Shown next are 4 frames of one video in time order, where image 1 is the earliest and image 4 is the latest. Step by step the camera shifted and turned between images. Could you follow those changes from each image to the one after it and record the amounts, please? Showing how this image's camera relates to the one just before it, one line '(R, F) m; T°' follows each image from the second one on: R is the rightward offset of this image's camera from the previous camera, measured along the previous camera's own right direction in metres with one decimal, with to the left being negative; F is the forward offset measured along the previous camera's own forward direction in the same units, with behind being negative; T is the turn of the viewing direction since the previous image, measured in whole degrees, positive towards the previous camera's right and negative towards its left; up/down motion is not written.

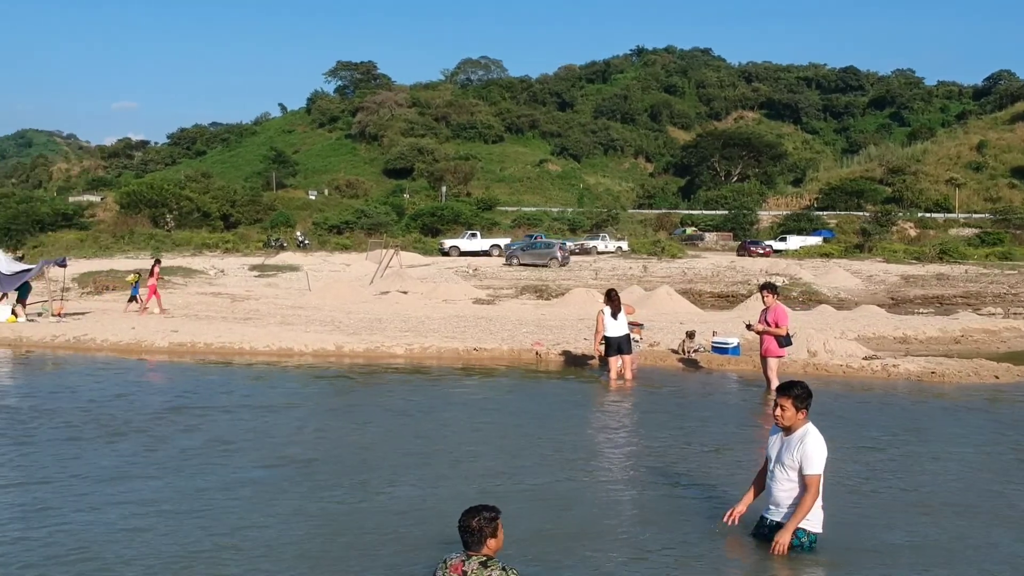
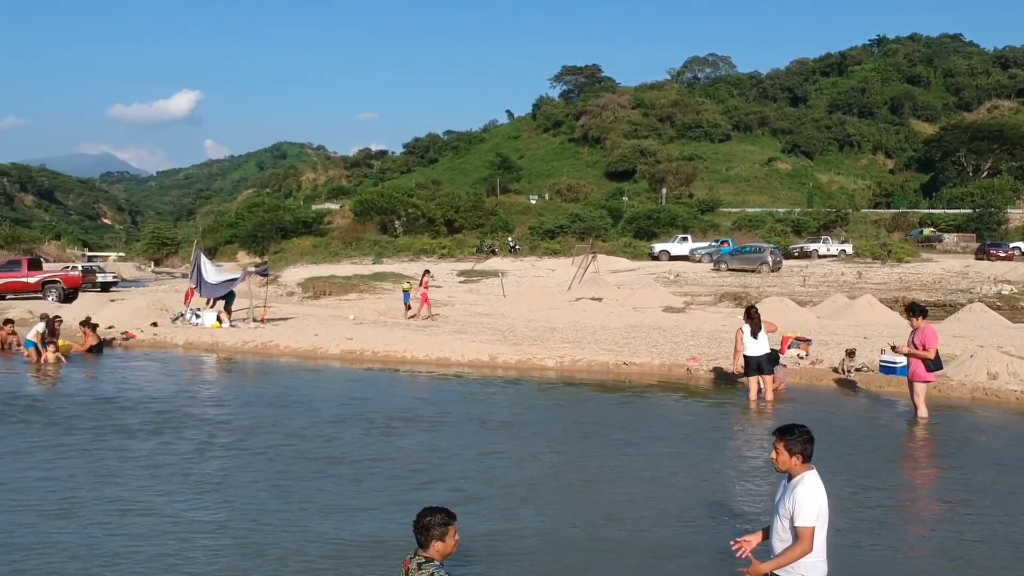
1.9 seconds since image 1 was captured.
(+1.3, +0.1) m; -13°
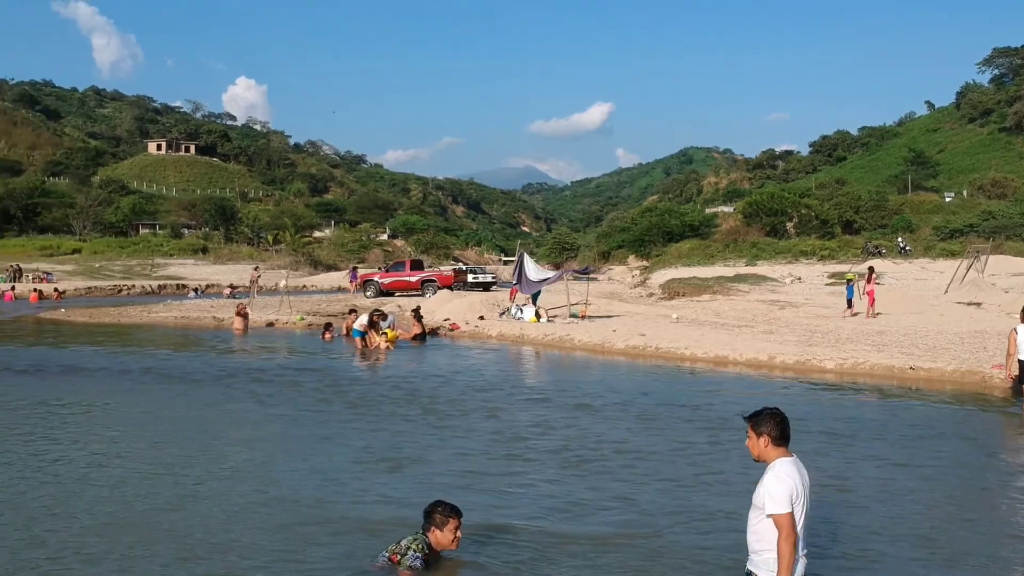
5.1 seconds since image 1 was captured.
(+2.3, +0.3) m; -23°
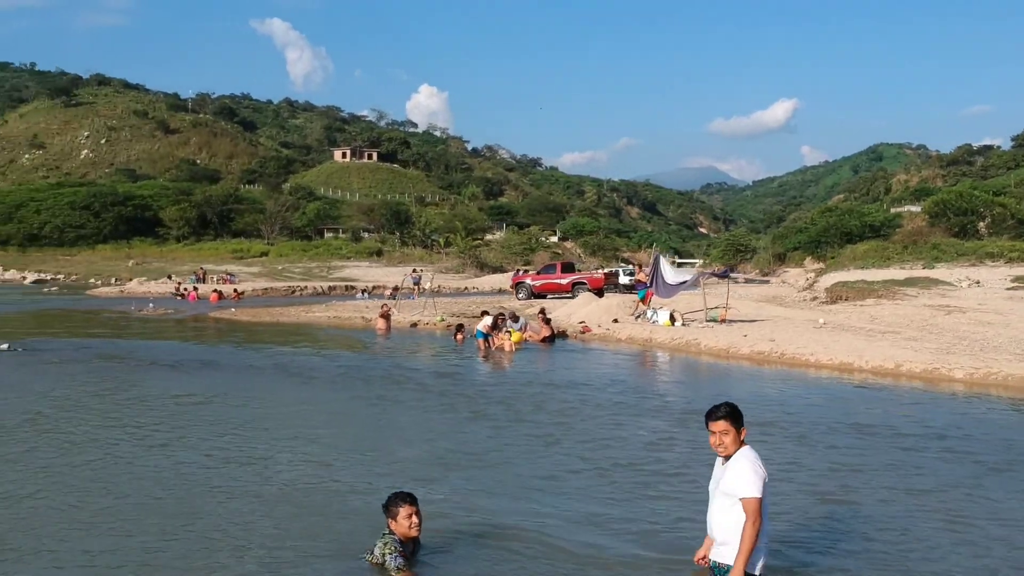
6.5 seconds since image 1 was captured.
(+1.1, -0.1) m; -10°
